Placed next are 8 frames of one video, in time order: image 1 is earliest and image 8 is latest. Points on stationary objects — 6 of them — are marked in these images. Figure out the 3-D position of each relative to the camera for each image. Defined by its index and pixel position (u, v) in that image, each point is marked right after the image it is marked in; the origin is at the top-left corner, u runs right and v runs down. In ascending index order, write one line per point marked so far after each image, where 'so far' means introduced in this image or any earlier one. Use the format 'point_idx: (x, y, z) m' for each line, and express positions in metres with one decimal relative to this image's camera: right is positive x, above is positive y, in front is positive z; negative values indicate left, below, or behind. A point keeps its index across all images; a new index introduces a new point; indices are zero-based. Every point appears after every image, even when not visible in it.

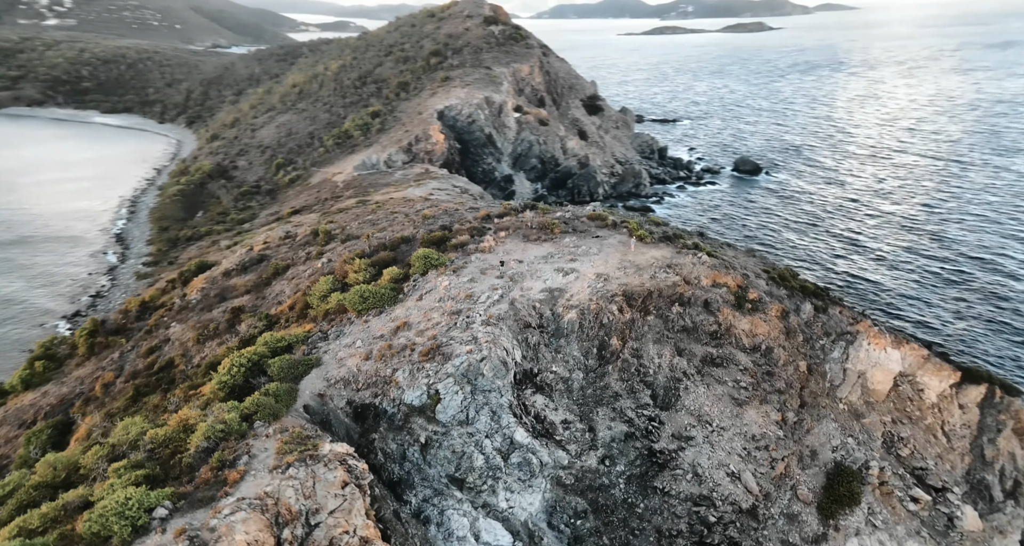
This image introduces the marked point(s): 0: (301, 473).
0: (-4.0, -3.7, +9.8) m
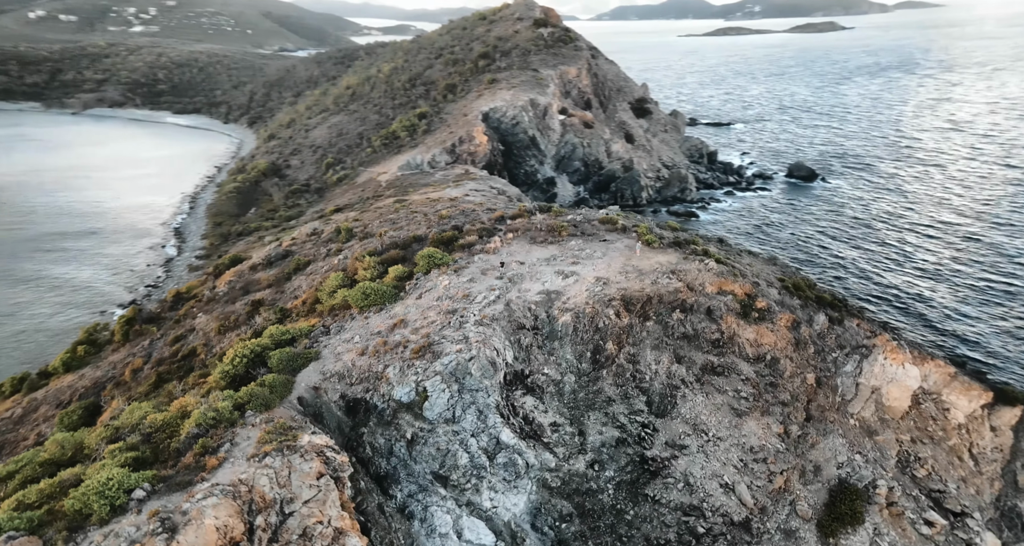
0: (-4.6, -3.6, +10.0) m
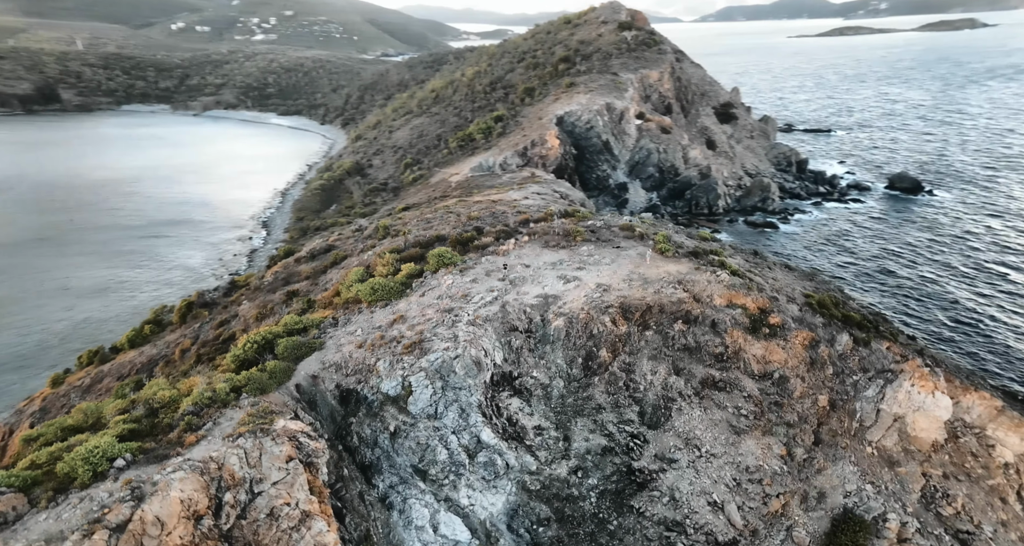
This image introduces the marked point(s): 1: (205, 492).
0: (-5.3, -3.4, +10.6) m
1: (-5.6, -4.0, +9.5) m
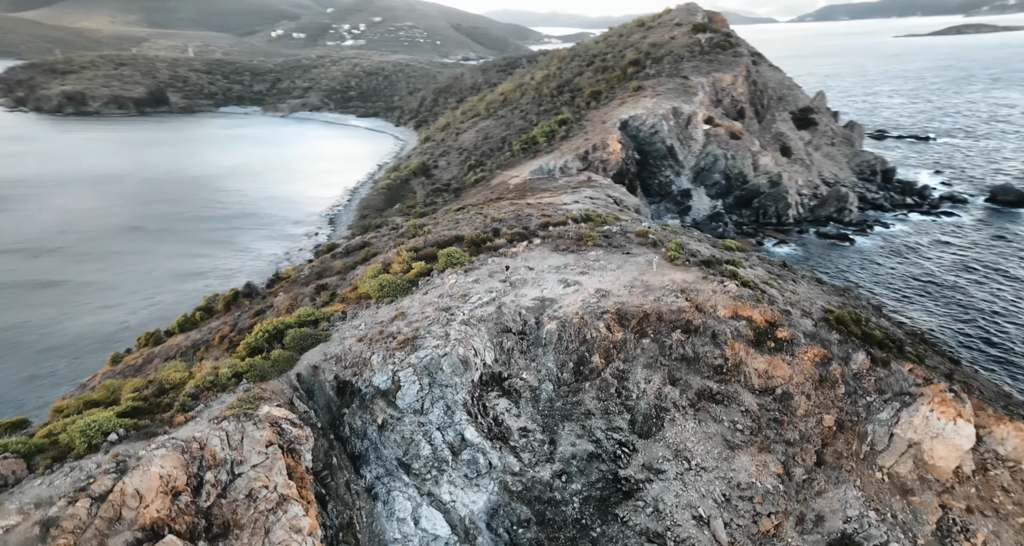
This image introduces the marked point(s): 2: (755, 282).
0: (-5.9, -3.2, +11.1) m
1: (-6.3, -3.8, +10.1) m
2: (+8.5, -0.3, +18.5) m
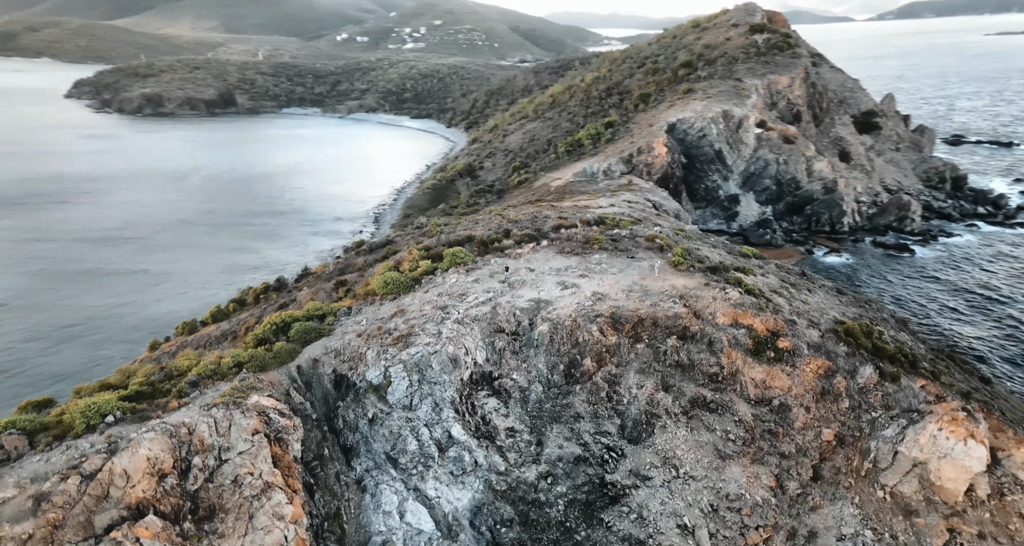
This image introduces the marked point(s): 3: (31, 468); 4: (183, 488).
0: (-6.4, -3.1, +11.6) m
1: (-6.8, -3.6, +10.6) m
2: (+8.5, -0.6, +18.1) m
3: (-9.0, -3.7, +9.9) m
4: (-6.5, -4.3, +10.5) m
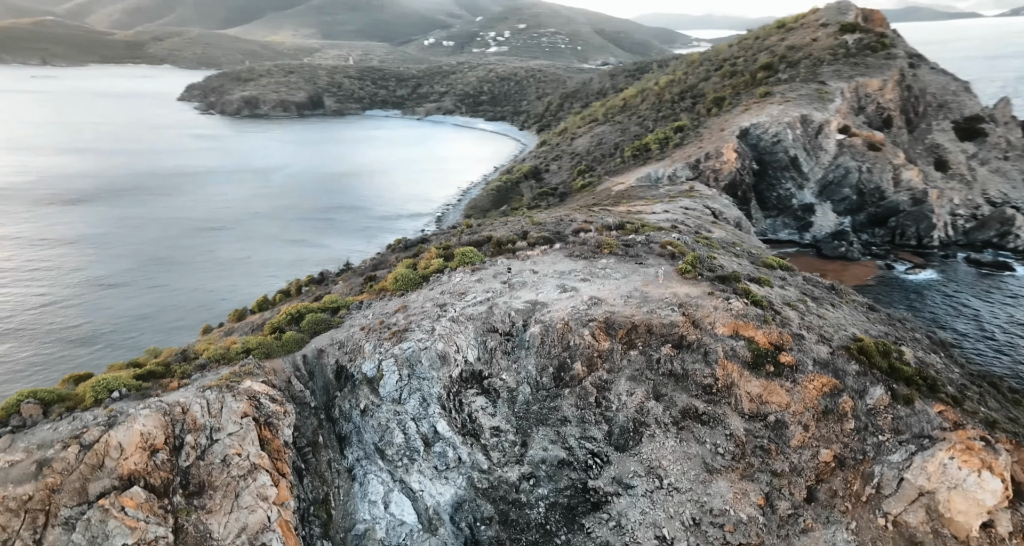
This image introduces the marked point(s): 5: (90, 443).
0: (-6.9, -2.9, +12.3) m
1: (-7.5, -3.4, +11.4) m
2: (+8.6, -1.0, +17.4) m
3: (-9.7, -3.3, +10.9) m
4: (-7.2, -4.0, +11.2) m
5: (-8.5, -3.4, +10.7) m
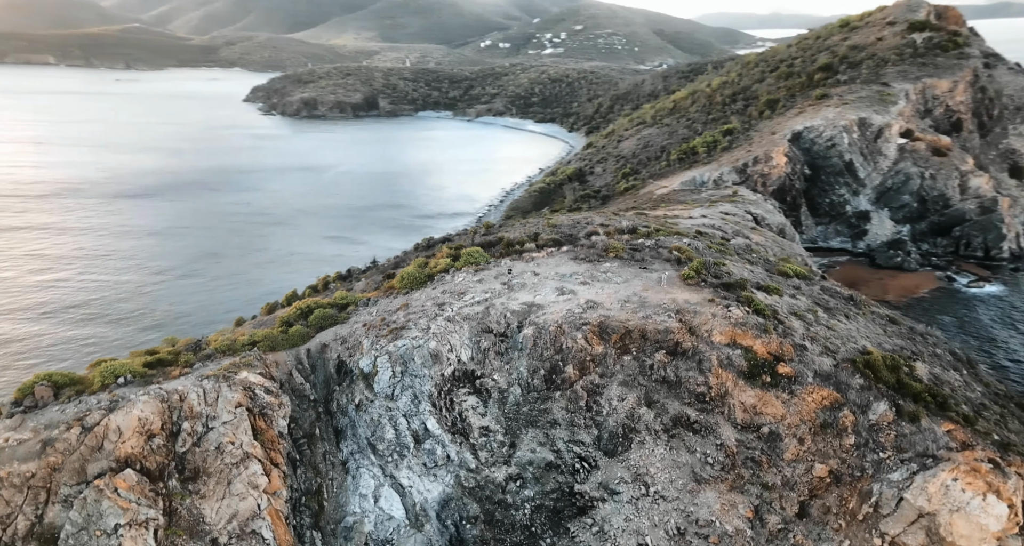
0: (-7.3, -2.7, +12.9) m
1: (-7.9, -3.2, +12.0) m
2: (+8.6, -1.2, +17.0) m
3: (-10.1, -3.1, +11.6) m
4: (-7.6, -3.9, +11.8) m
5: (-9.0, -3.3, +11.3) m
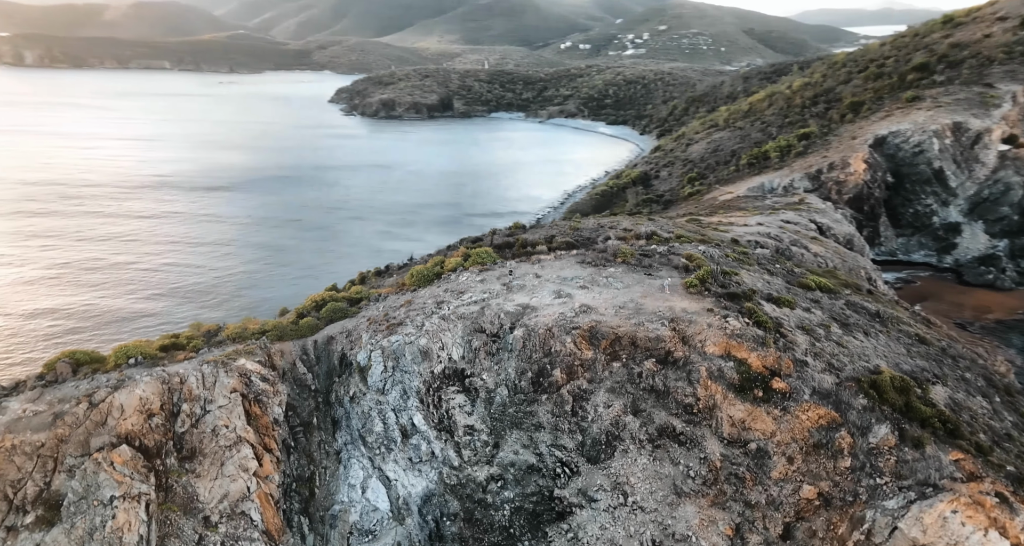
0: (-7.7, -2.5, +13.7) m
1: (-8.4, -3.0, +12.8) m
2: (+8.4, -1.6, +16.5) m
3: (-10.7, -2.8, +12.6) m
4: (-8.2, -3.7, +12.6) m
5: (-9.5, -3.0, +12.3) m
